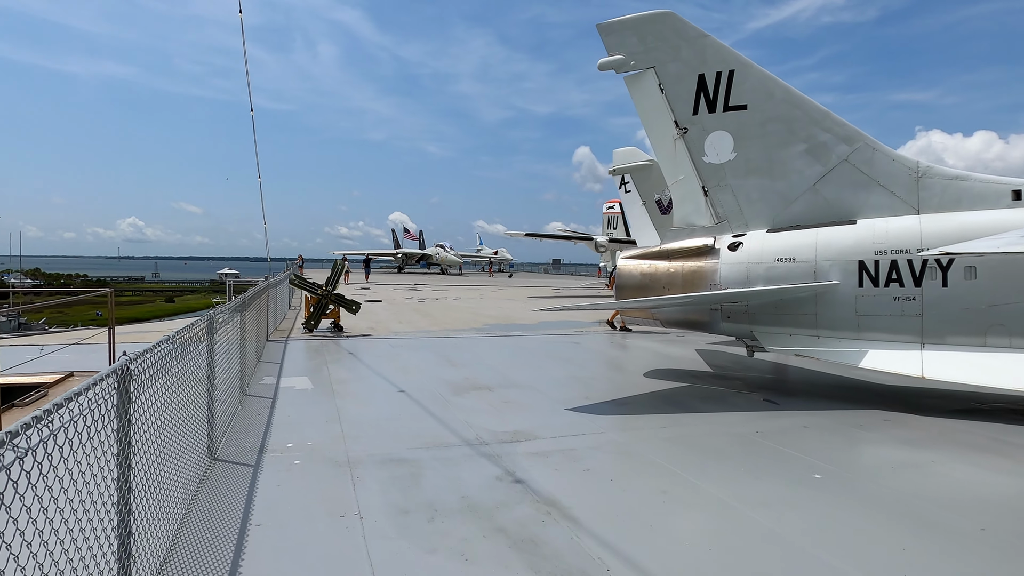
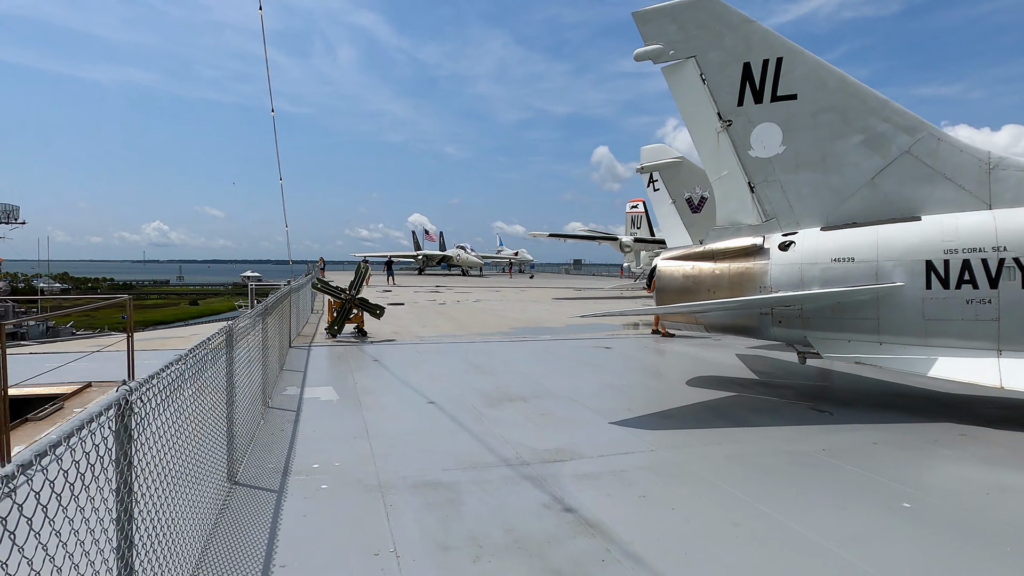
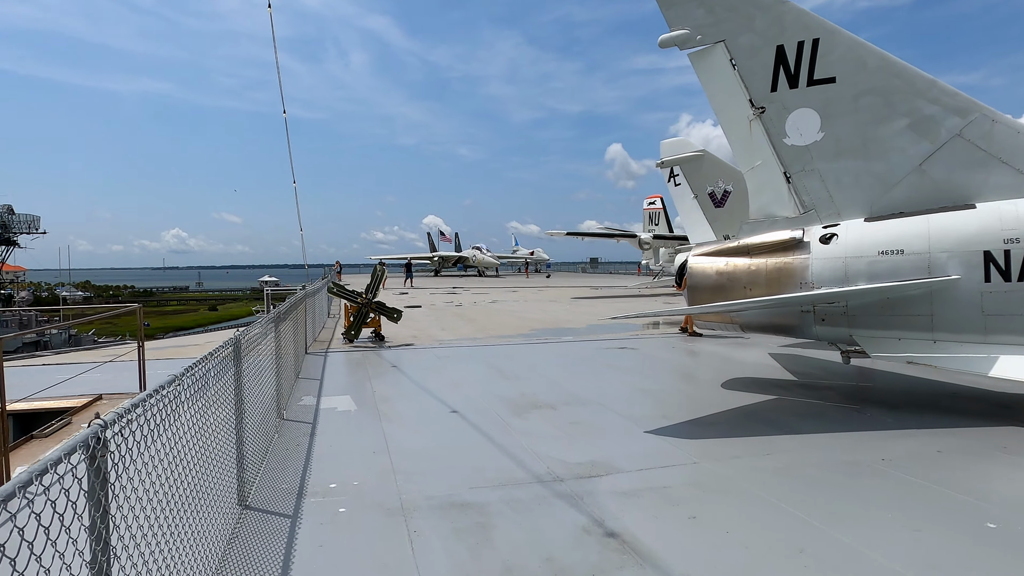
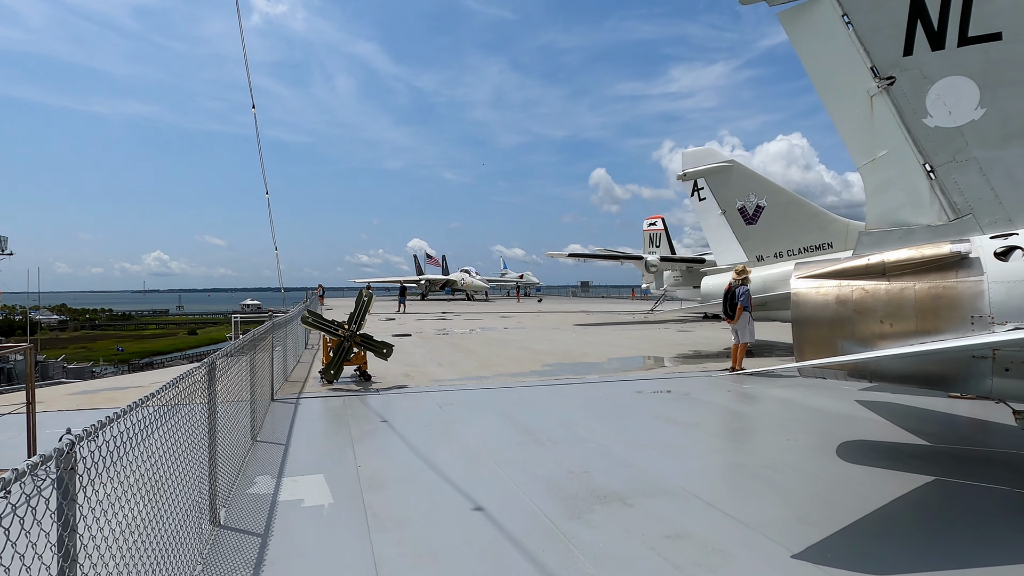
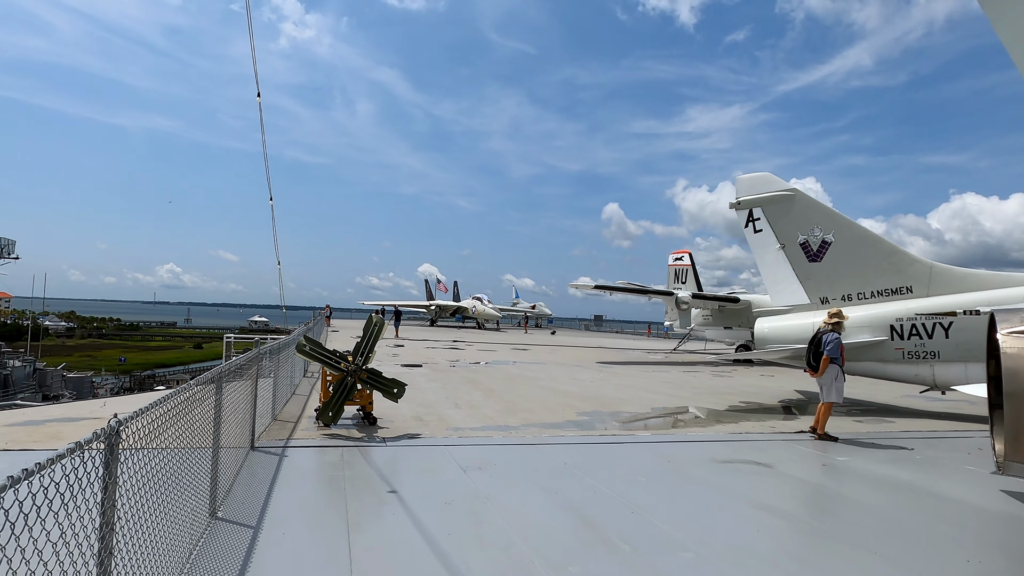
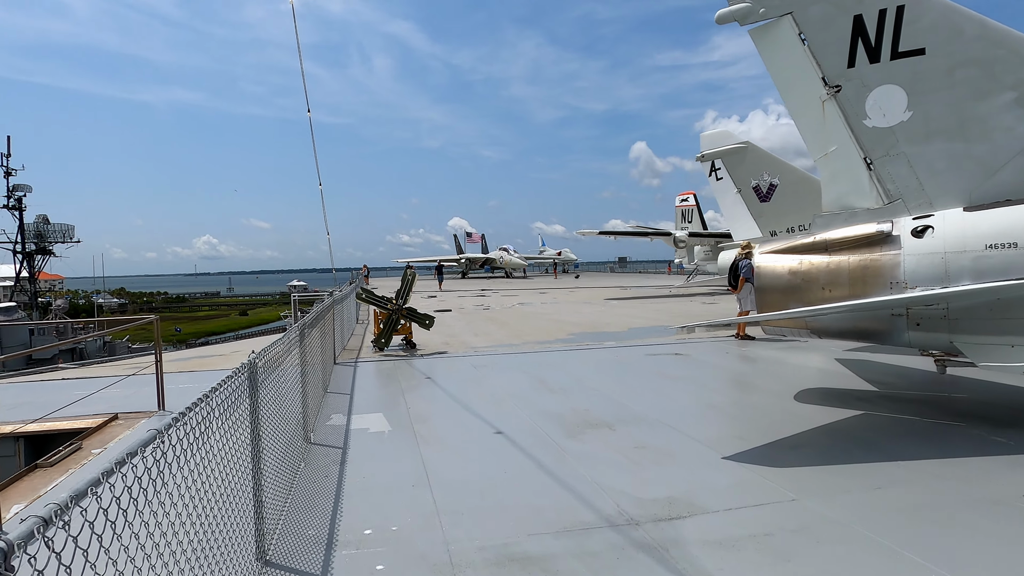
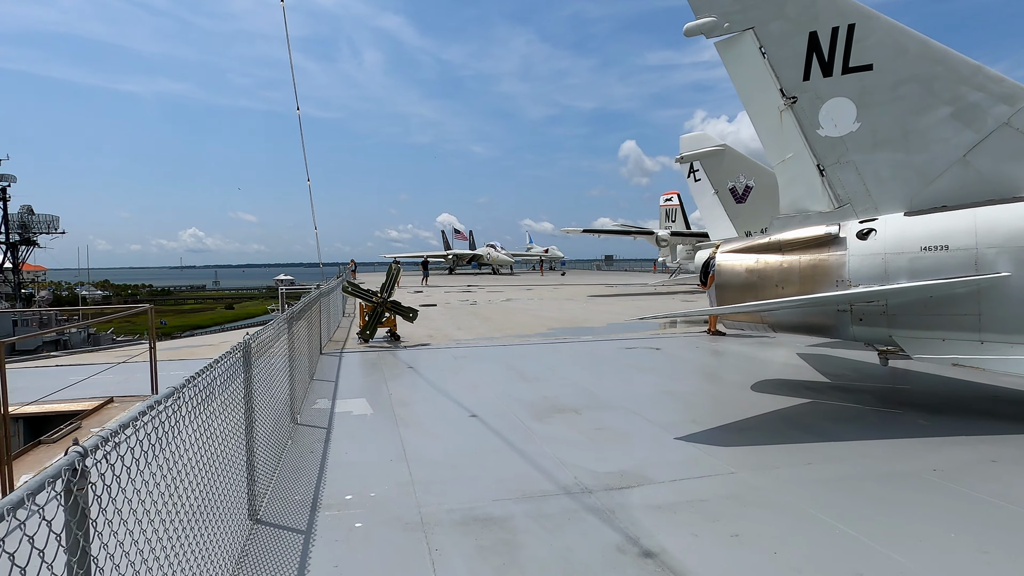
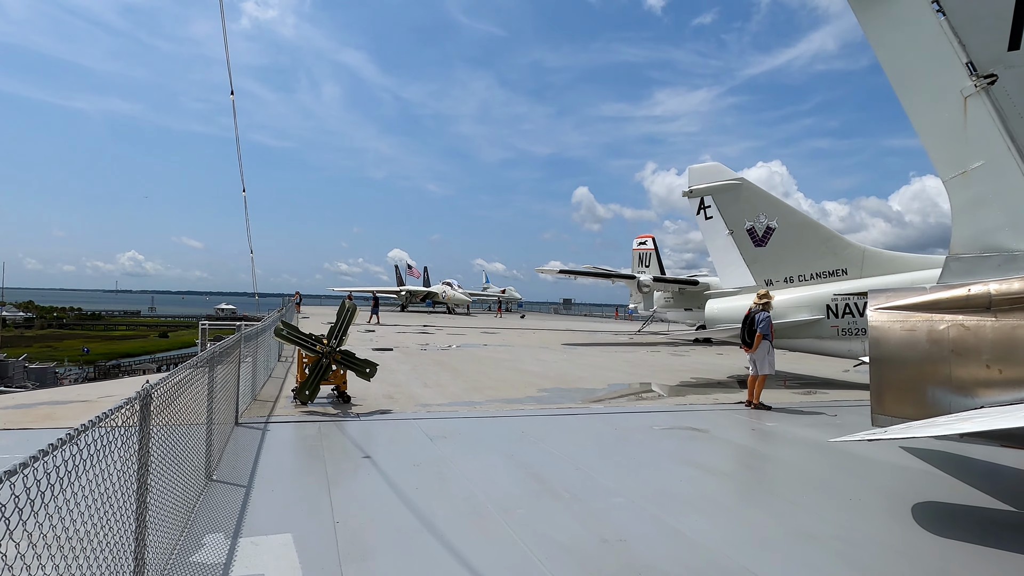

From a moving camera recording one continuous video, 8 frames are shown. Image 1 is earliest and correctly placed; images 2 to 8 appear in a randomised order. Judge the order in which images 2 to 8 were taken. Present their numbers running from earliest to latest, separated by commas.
2, 3, 7, 6, 4, 8, 5
